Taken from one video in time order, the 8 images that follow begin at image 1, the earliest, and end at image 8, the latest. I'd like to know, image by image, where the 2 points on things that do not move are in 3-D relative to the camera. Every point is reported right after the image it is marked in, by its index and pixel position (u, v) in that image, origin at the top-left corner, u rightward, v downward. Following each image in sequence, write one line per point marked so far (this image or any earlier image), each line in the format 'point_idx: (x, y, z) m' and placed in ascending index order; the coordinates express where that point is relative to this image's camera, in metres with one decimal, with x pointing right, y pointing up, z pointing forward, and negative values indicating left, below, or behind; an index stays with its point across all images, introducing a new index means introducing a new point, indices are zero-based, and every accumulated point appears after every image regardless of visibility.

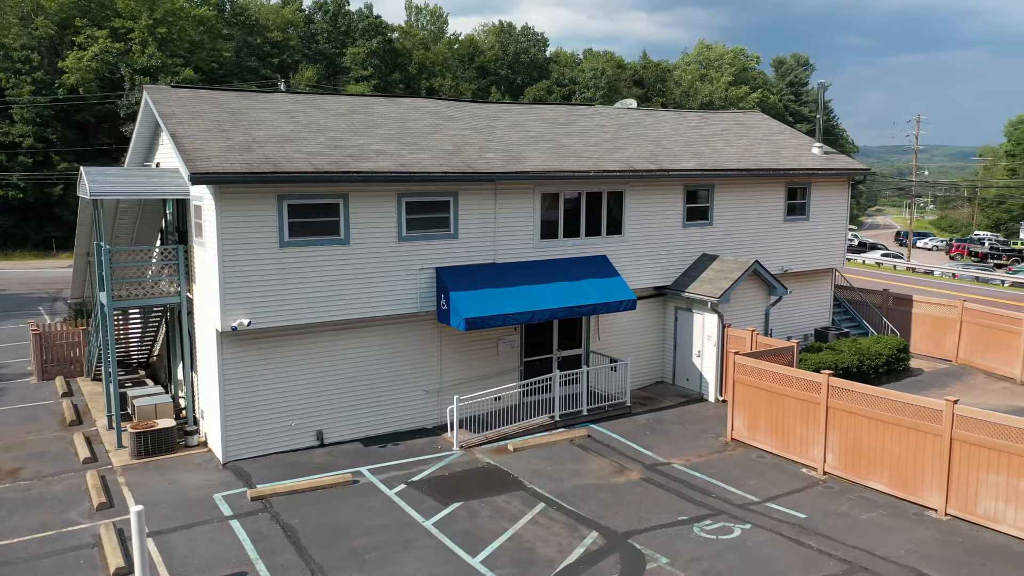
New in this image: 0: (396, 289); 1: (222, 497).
0: (-2.2, 0.0, +15.6) m
1: (-4.6, -3.4, +13.1) m
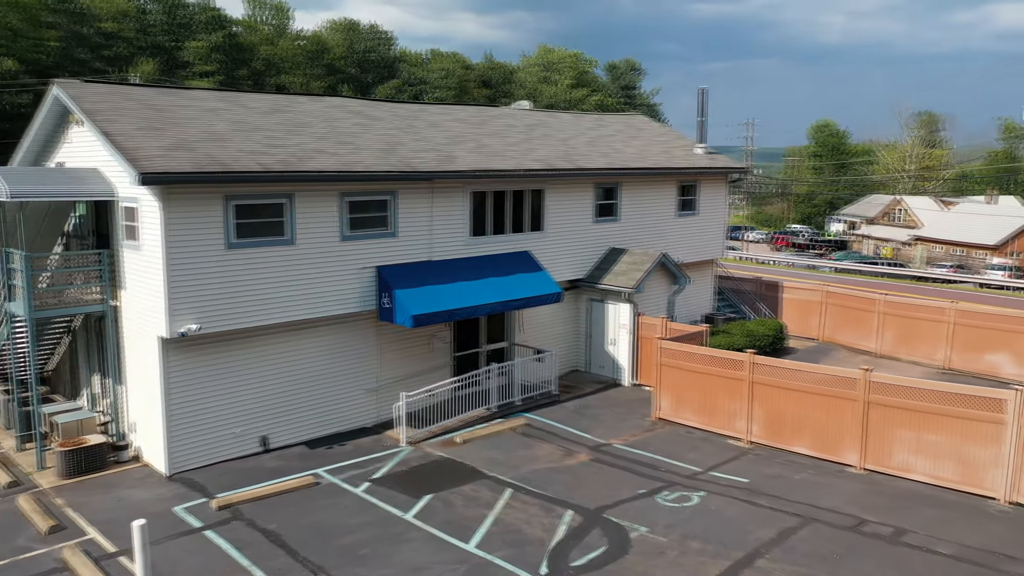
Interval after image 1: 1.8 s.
0: (-3.3, 0.0, +15.6) m
1: (-5.0, -3.4, +12.6) m
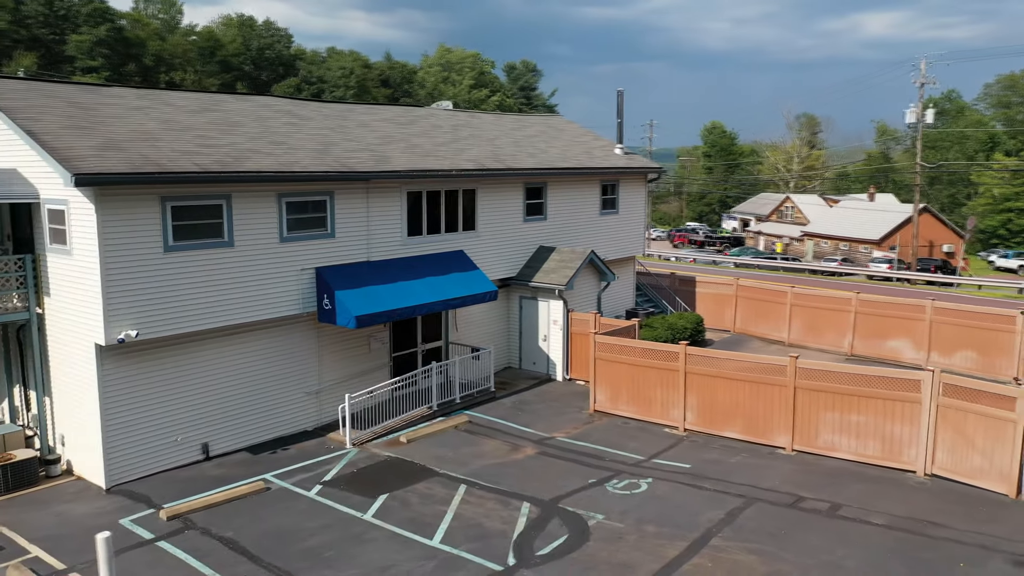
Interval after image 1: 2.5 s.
0: (-4.4, 0.0, +15.4) m
1: (-5.7, -3.5, +12.2) m
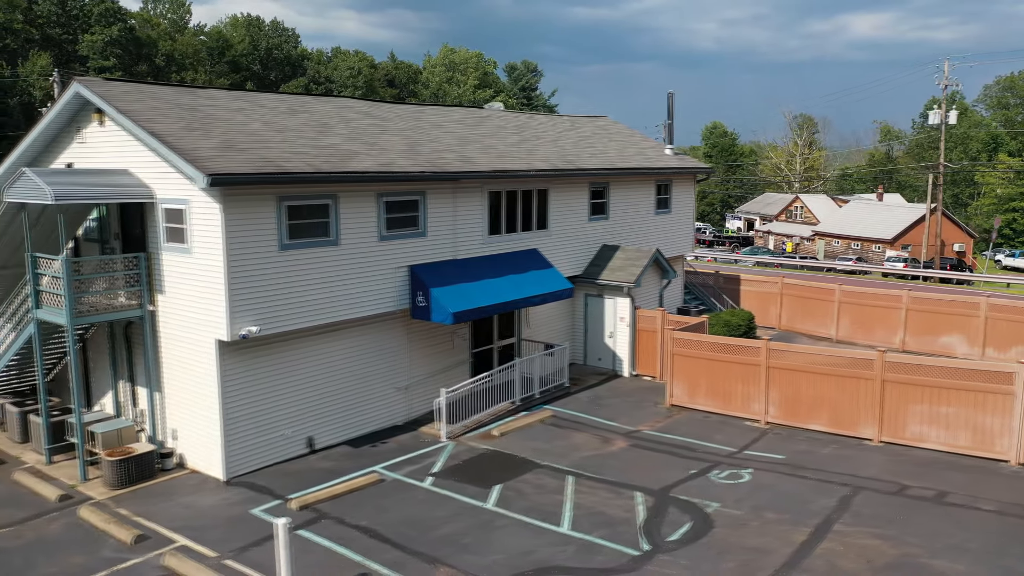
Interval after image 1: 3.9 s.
0: (-2.6, 0.0, +15.7) m
1: (-3.8, -3.5, +12.5) m
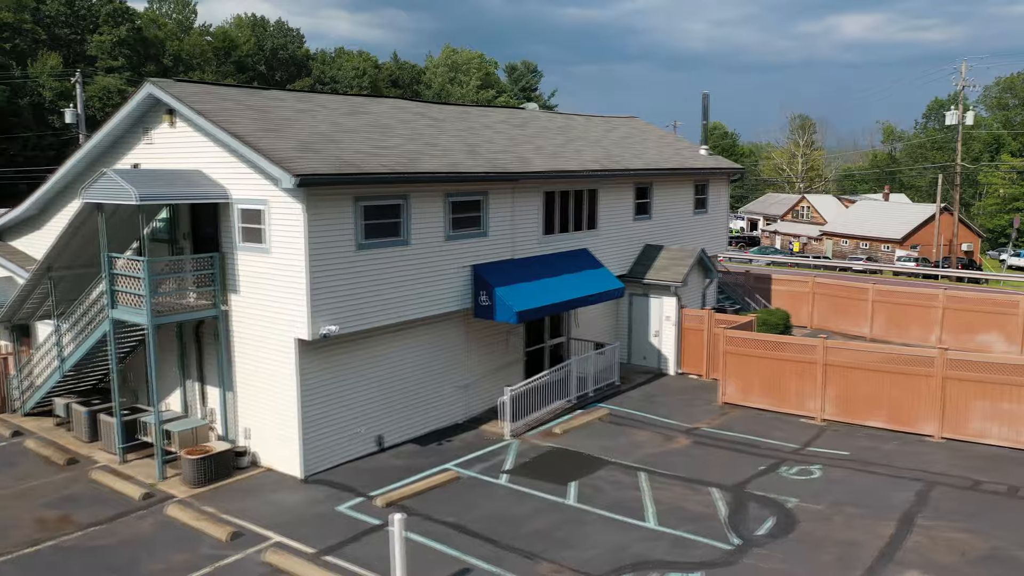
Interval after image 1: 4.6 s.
0: (-1.3, 0.0, +15.9) m
1: (-2.5, -3.4, +12.7) m
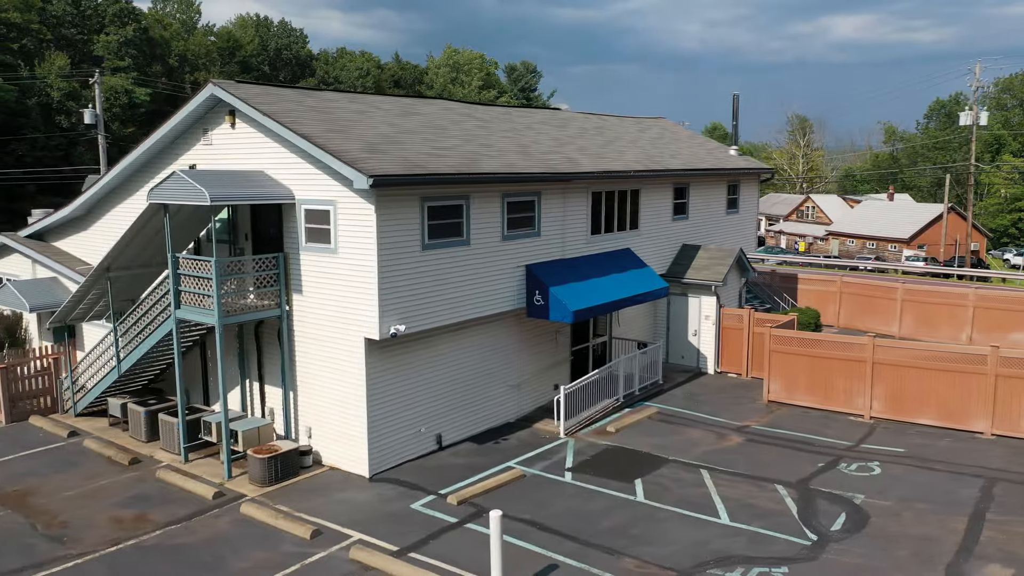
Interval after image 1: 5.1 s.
0: (-0.2, 0.0, +16.0) m
1: (-1.4, -3.4, +12.8) m
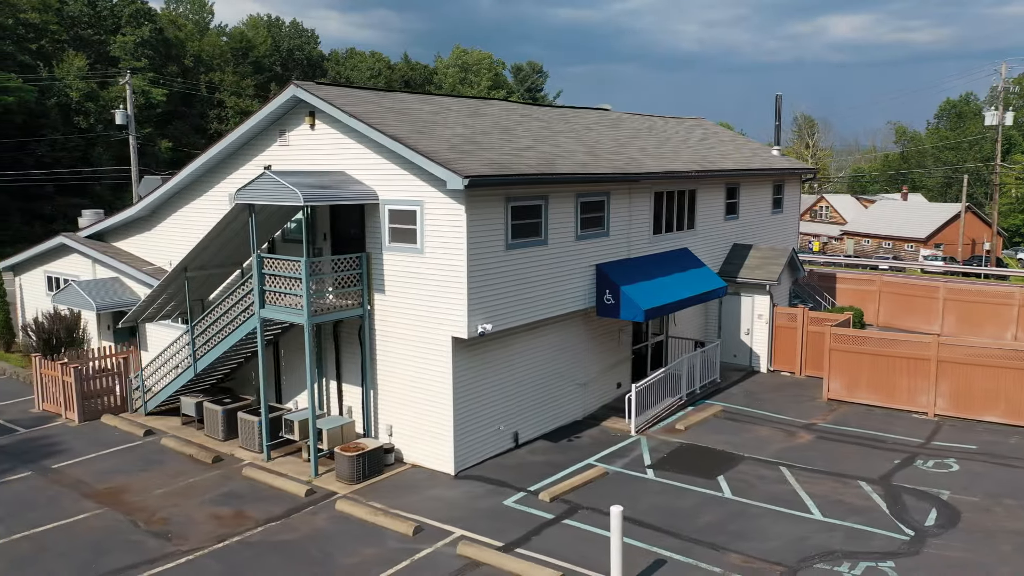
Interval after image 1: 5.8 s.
0: (+1.2, 0.0, +16.1) m
1: (+0.1, -3.4, +12.9) m
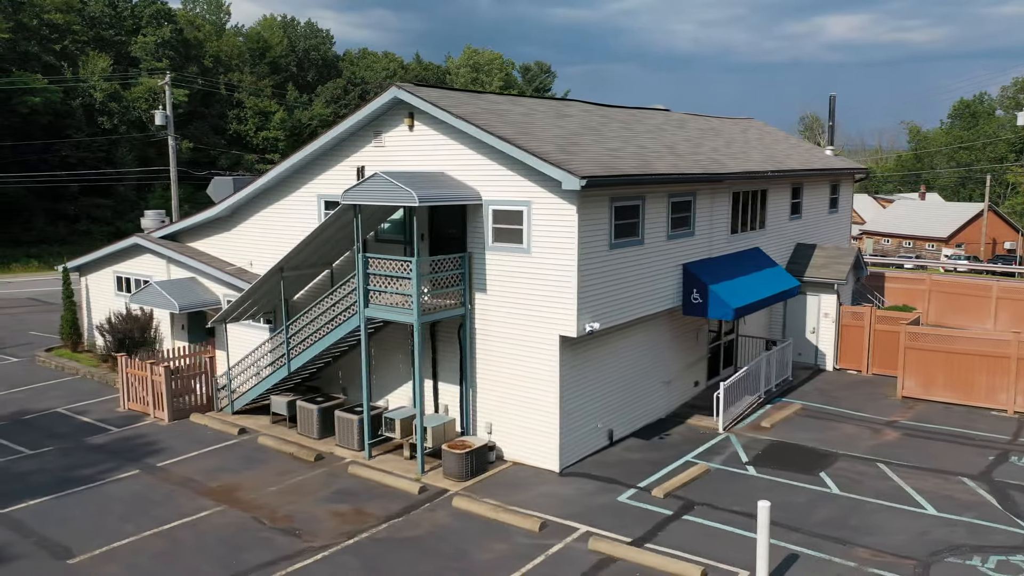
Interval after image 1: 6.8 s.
0: (+3.0, +0.1, +16.3) m
1: (+1.9, -3.4, +13.1) m
